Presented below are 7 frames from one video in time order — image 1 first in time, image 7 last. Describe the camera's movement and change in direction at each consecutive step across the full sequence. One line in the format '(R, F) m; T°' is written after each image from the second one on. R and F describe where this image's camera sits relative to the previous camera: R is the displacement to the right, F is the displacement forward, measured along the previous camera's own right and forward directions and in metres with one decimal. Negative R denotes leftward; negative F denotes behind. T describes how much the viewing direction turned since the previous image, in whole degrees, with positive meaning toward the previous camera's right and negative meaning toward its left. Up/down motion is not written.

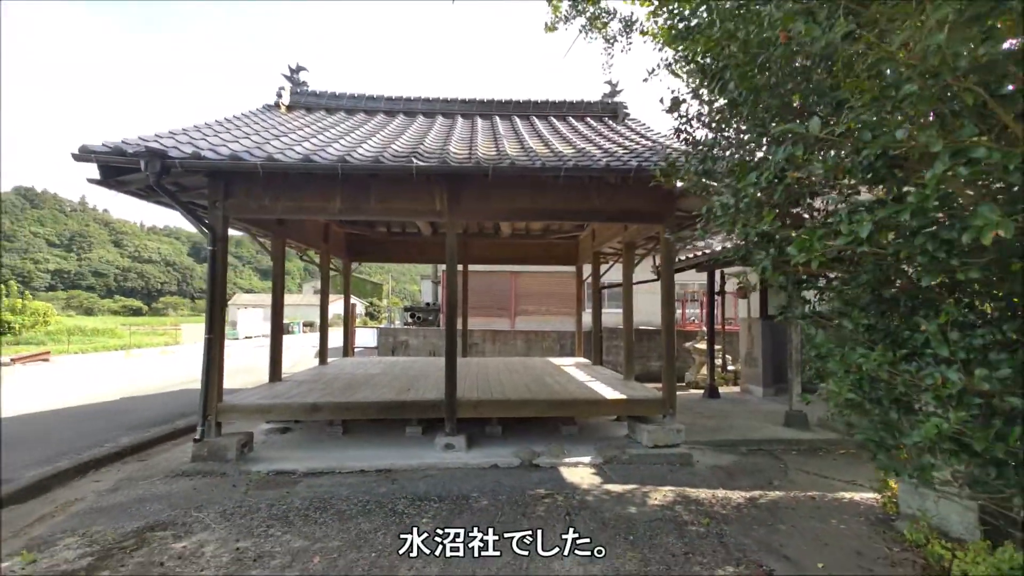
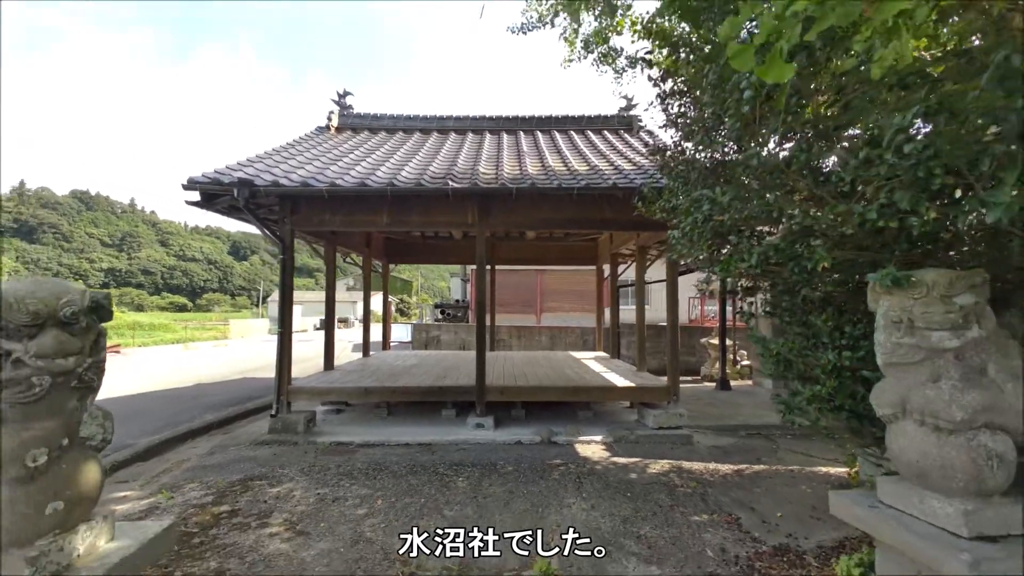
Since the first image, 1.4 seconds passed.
(+0.1, -0.8) m; -3°
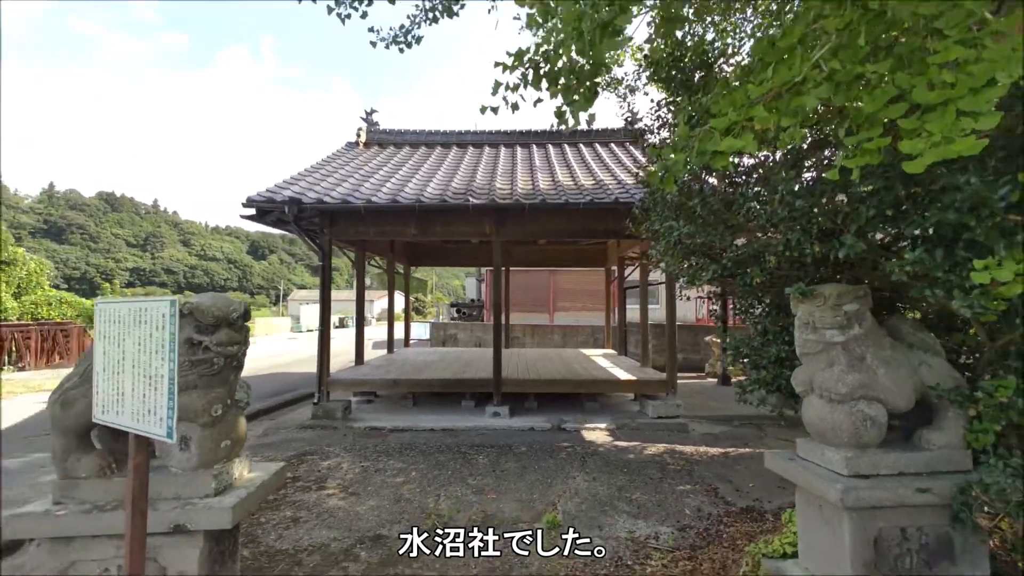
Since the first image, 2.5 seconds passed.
(0.0, -0.7) m; -2°
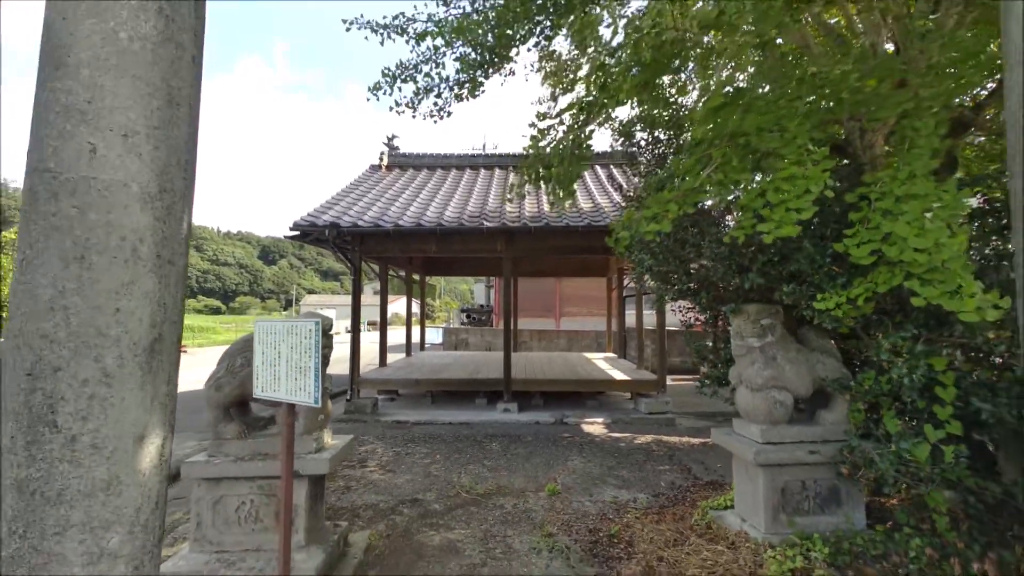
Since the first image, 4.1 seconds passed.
(0.0, -0.9) m; -1°
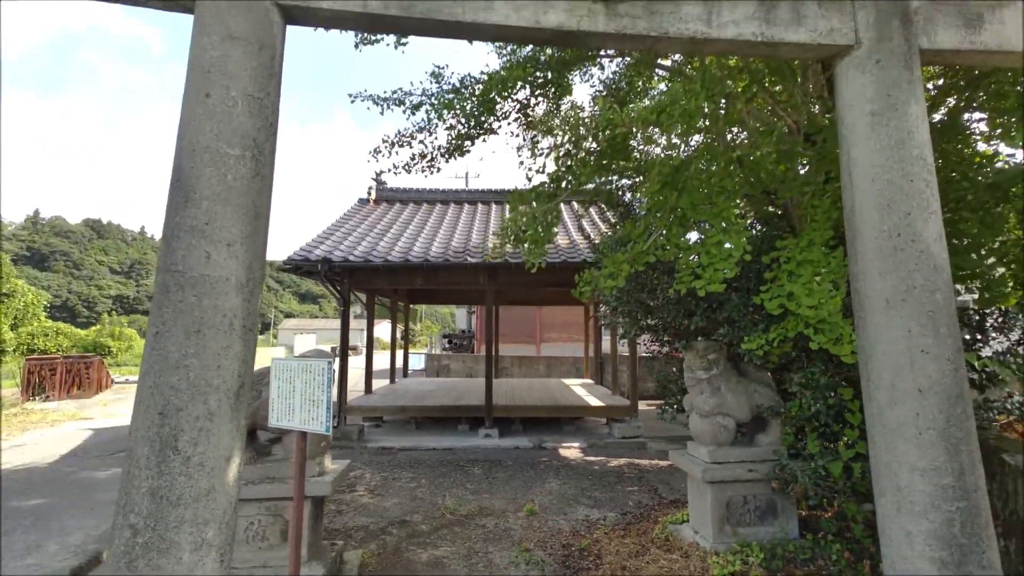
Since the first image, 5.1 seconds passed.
(0.0, -0.5) m; +2°
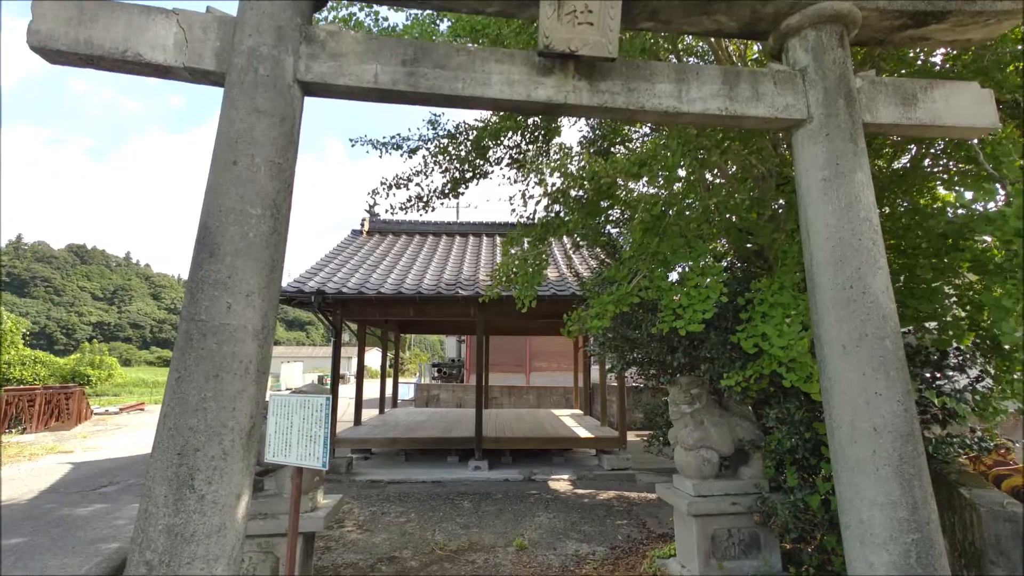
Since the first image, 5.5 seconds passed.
(0.0, -0.2) m; +1°
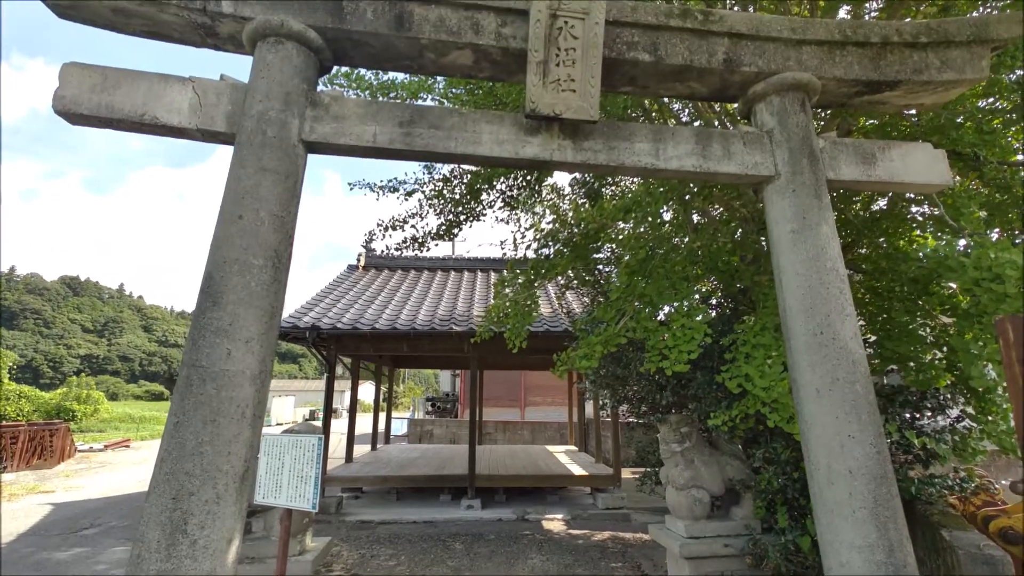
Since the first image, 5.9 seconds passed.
(0.0, -0.1) m; +1°
